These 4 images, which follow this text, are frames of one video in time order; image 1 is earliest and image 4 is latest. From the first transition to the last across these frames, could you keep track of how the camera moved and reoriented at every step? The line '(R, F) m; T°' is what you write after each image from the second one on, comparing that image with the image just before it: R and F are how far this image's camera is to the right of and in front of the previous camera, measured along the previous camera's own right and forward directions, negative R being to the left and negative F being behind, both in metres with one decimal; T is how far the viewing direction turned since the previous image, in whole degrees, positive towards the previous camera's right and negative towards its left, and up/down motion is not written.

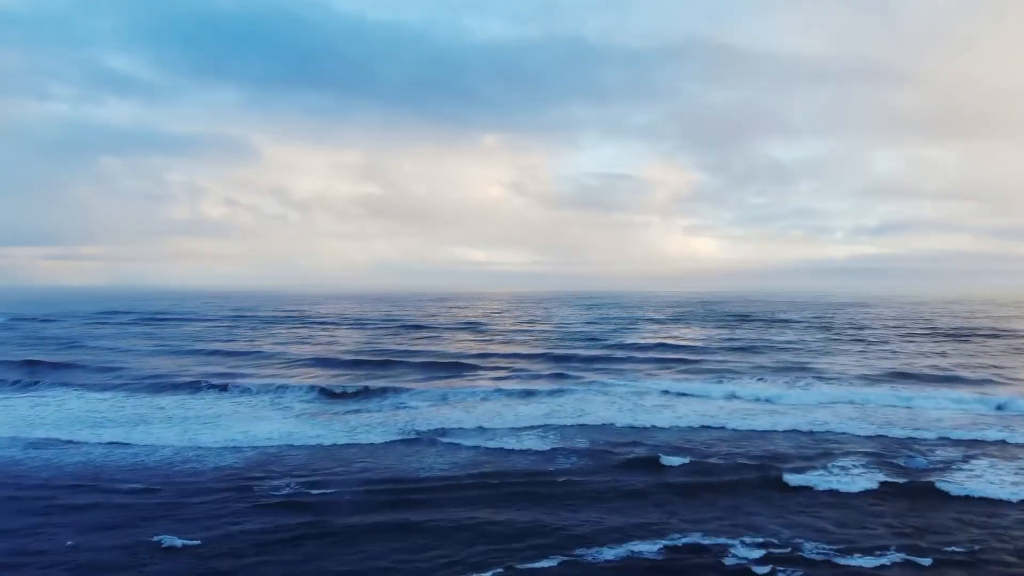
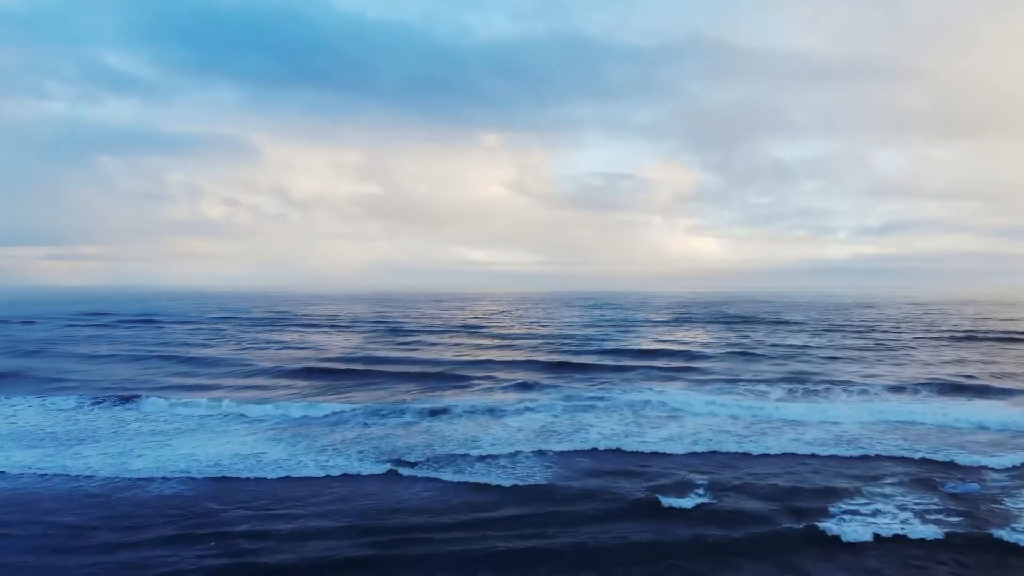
(+0.2, +1.3) m; 0°
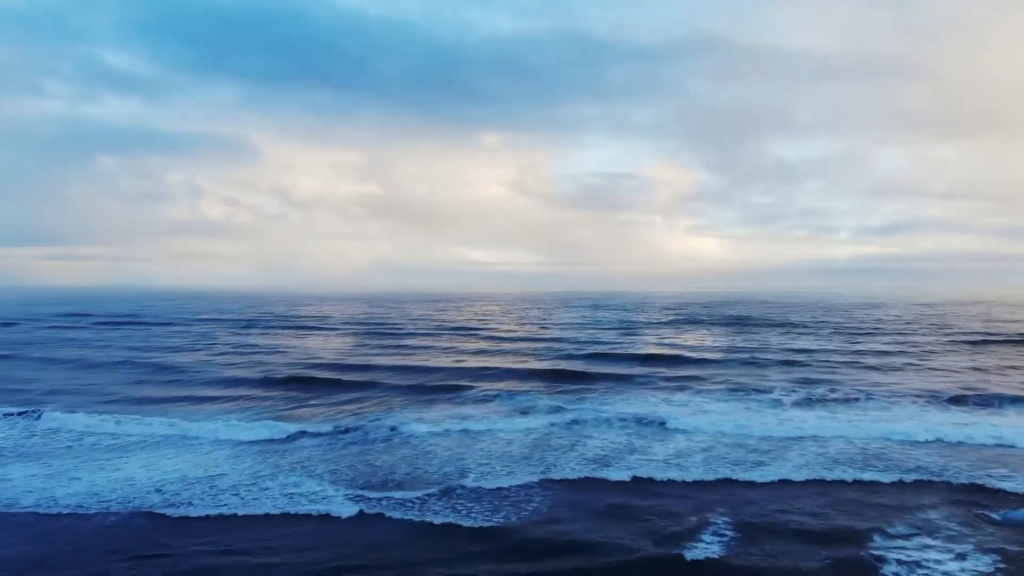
(+0.2, +1.3) m; 0°
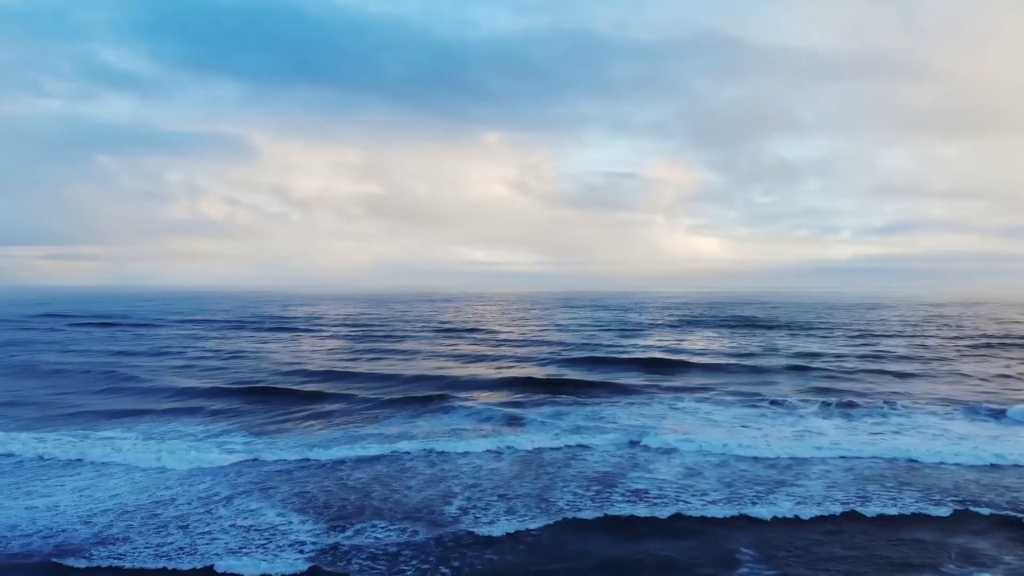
(+0.2, +1.4) m; 0°
